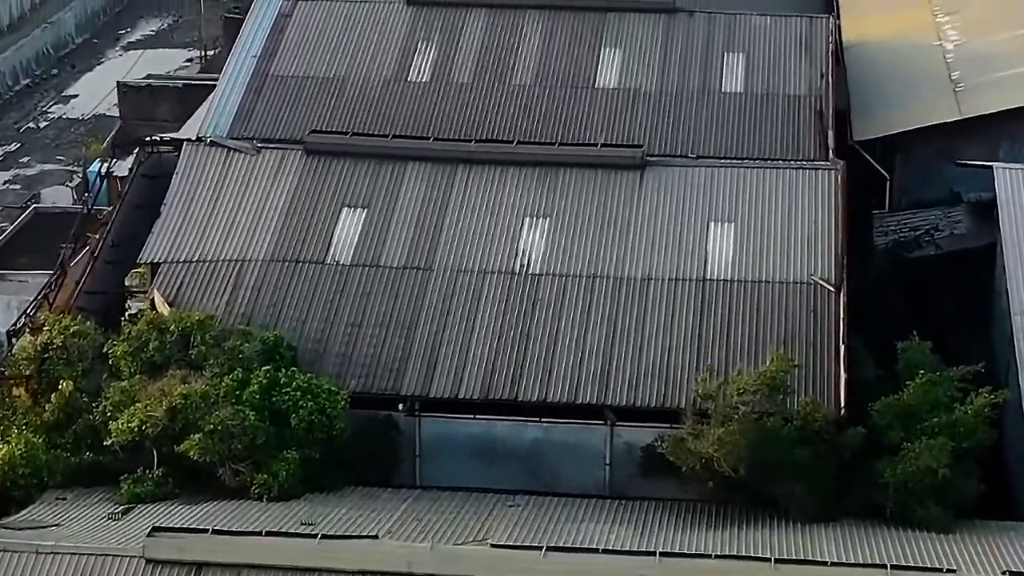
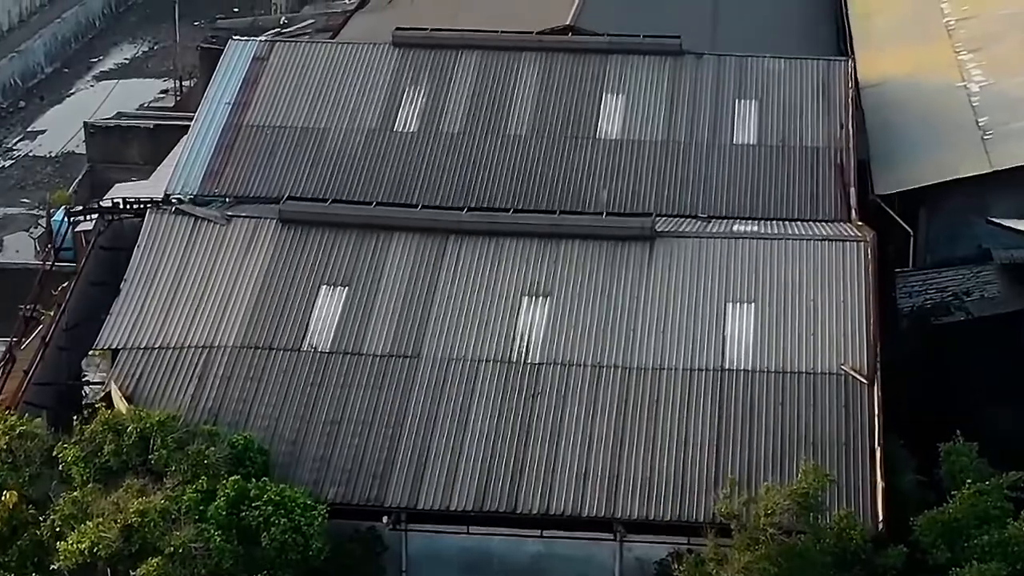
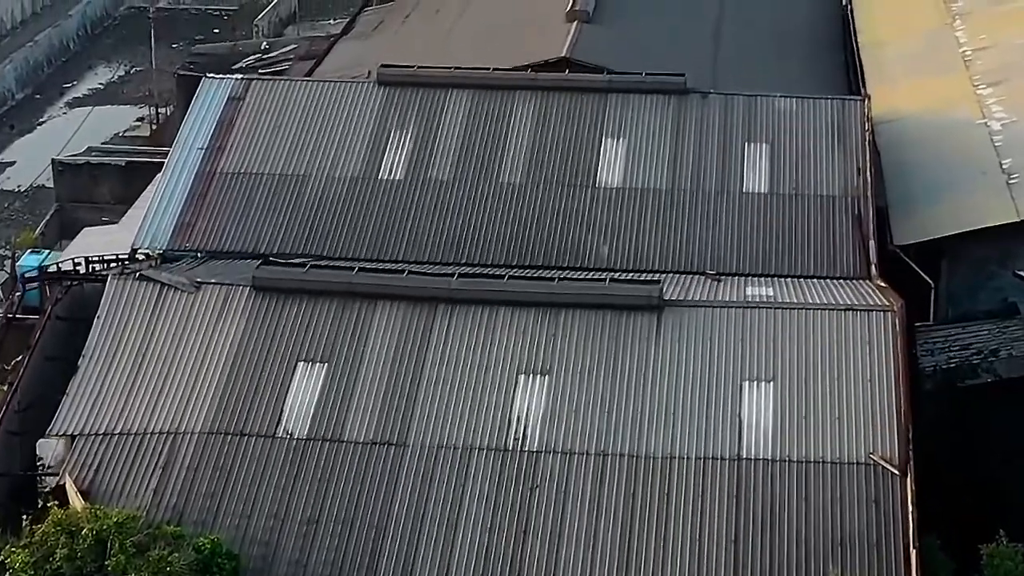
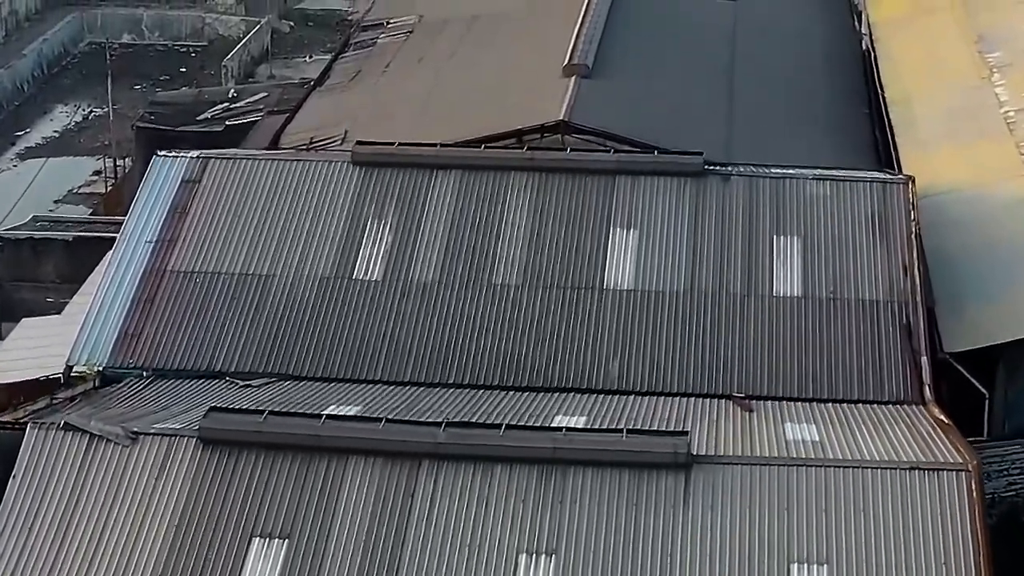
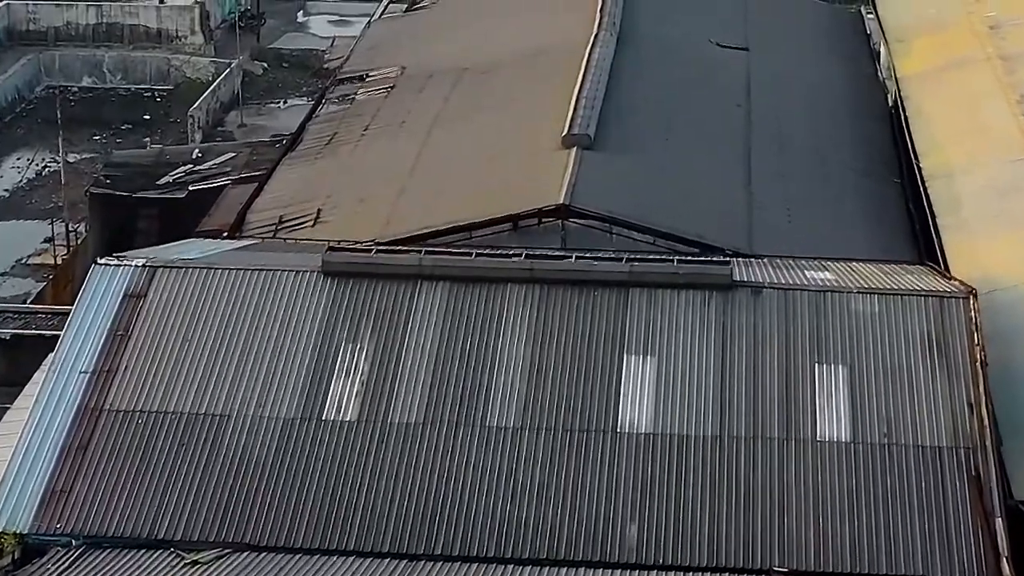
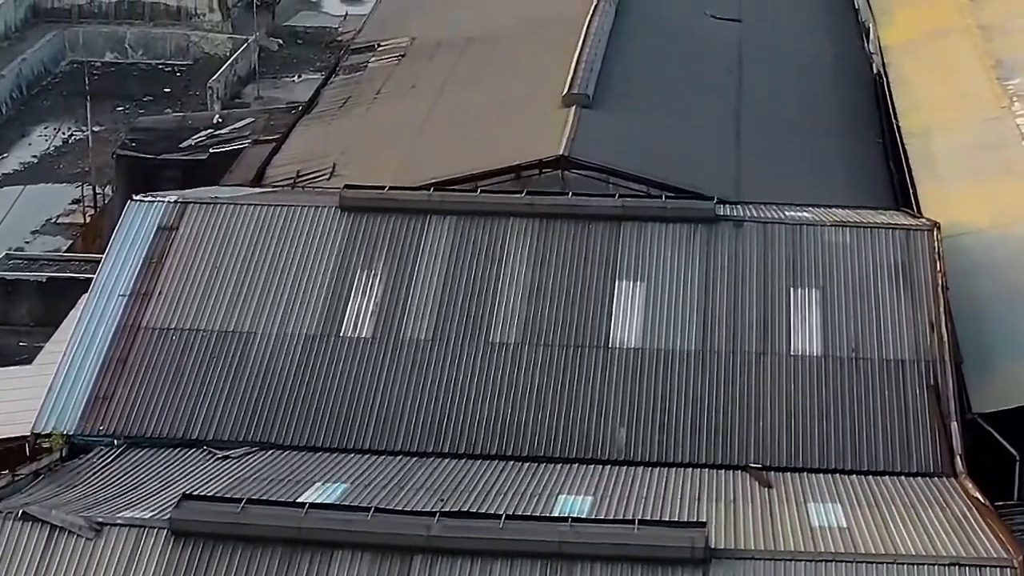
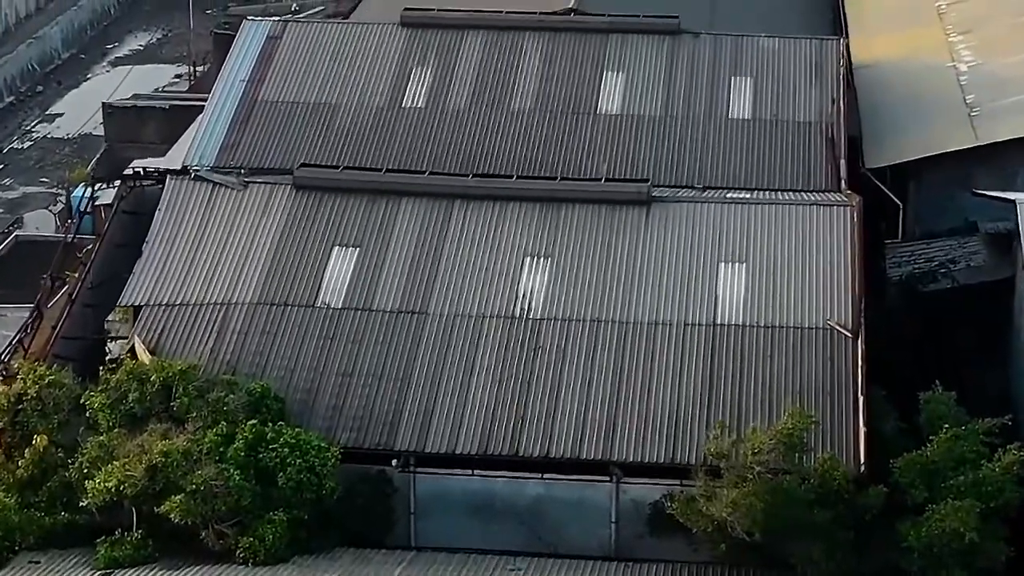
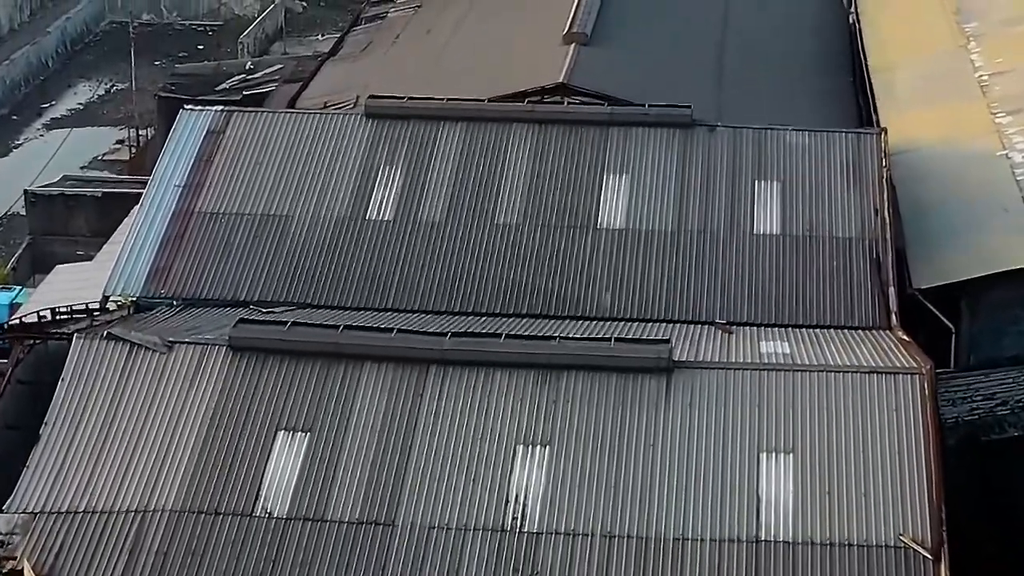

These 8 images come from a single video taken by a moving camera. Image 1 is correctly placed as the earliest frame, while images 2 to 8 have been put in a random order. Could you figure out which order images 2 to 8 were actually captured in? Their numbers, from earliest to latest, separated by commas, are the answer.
7, 2, 3, 8, 4, 6, 5
